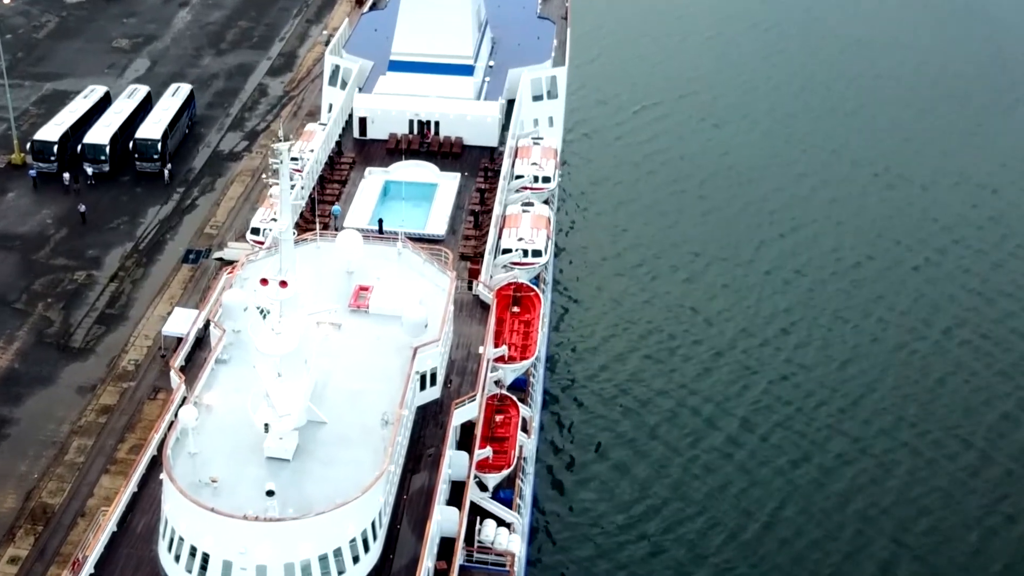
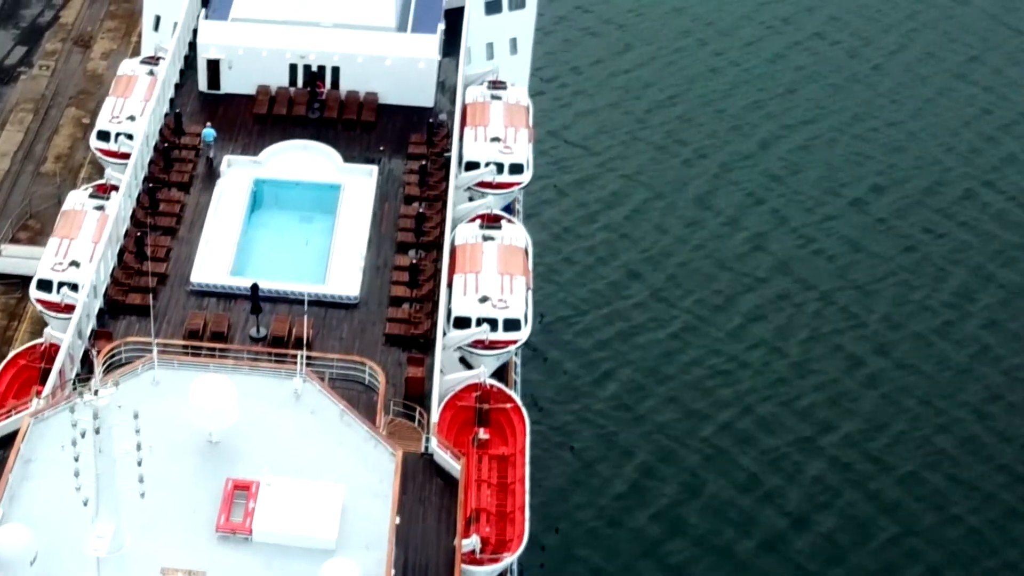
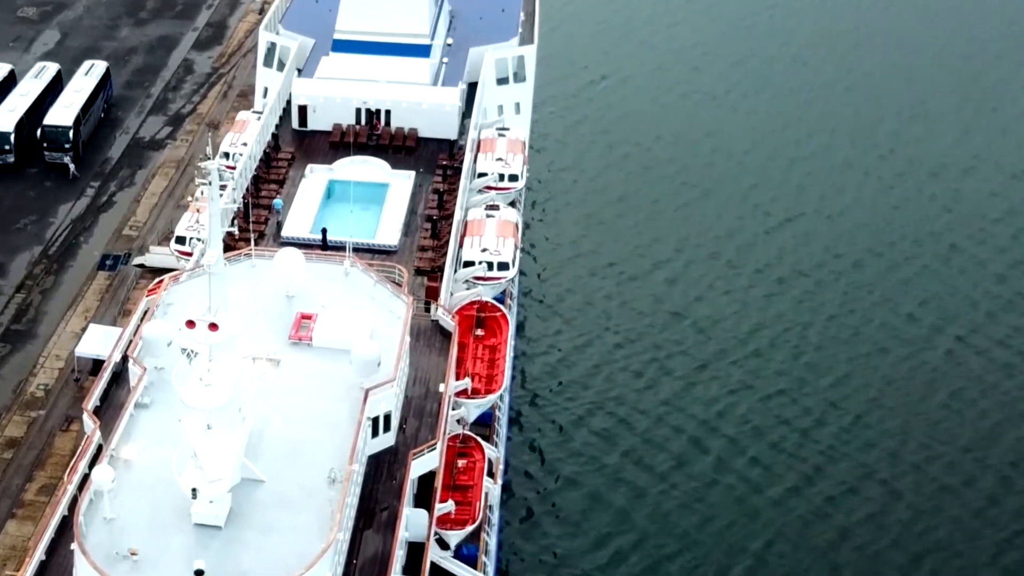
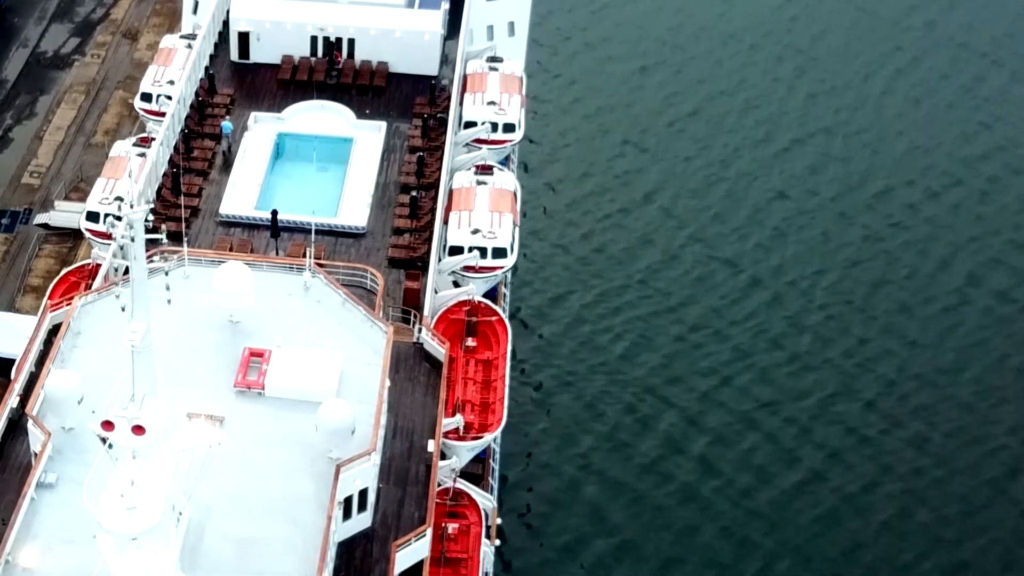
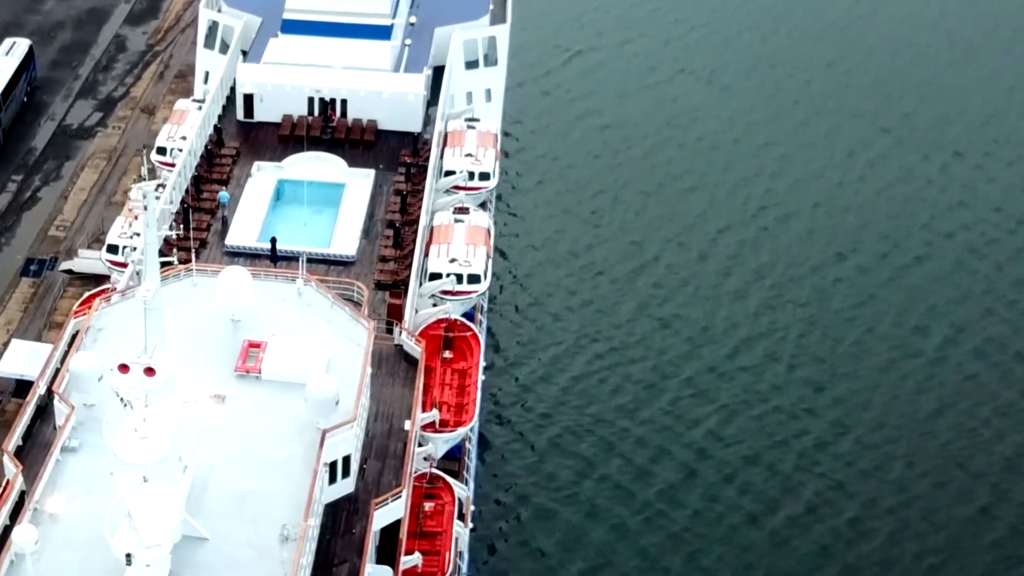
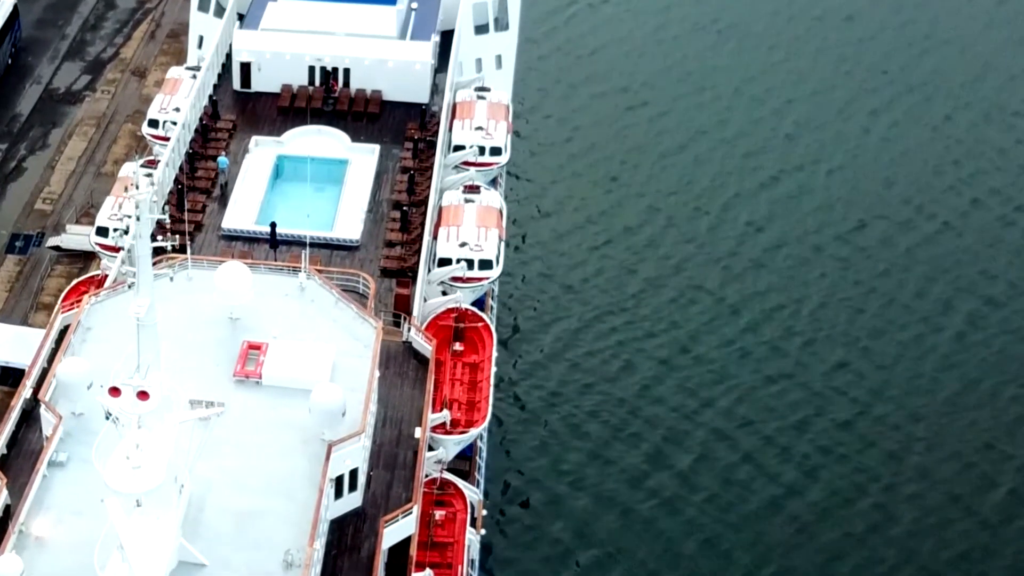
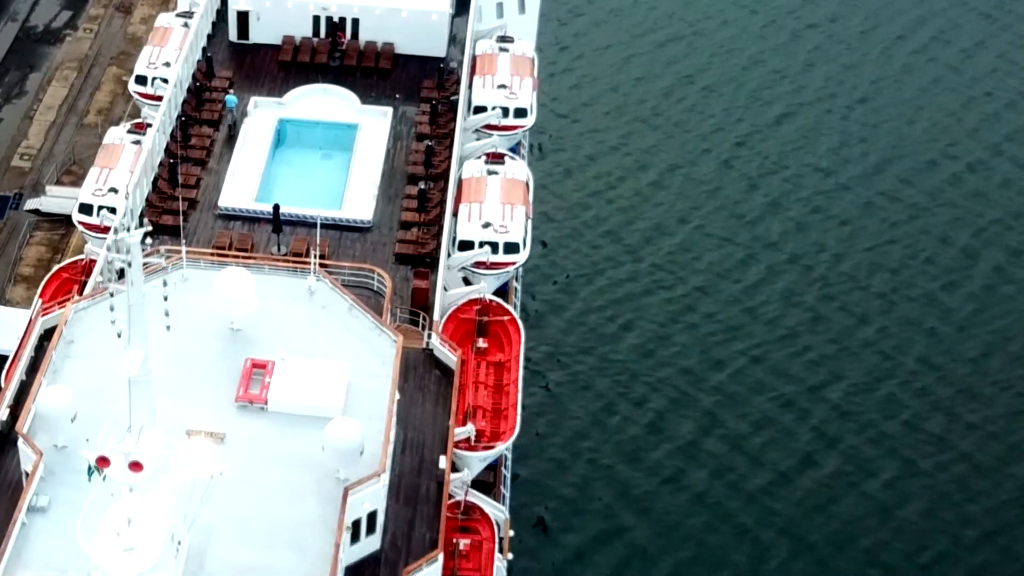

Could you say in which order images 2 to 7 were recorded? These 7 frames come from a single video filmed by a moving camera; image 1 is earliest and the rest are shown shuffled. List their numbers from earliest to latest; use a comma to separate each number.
3, 5, 6, 4, 7, 2
